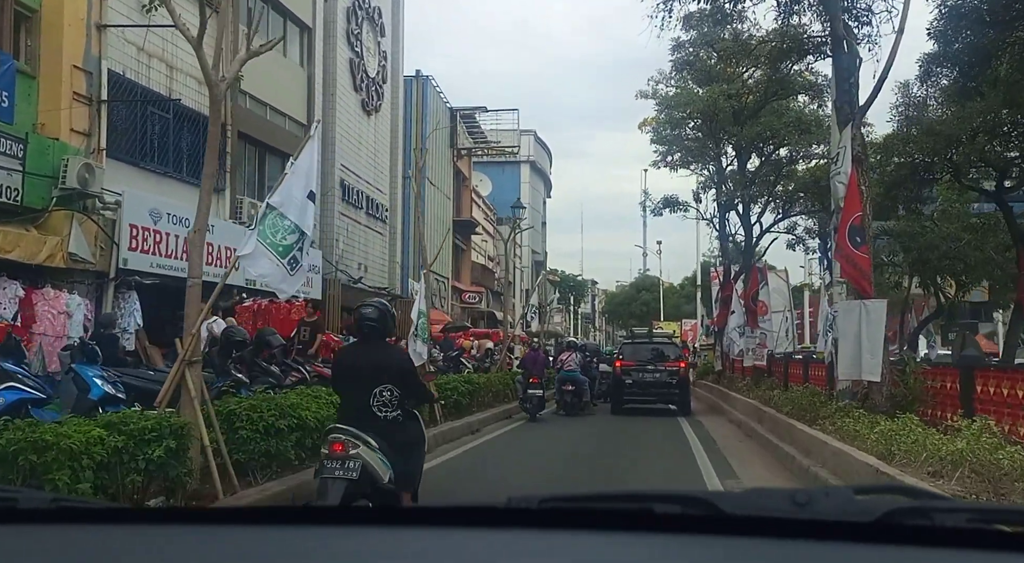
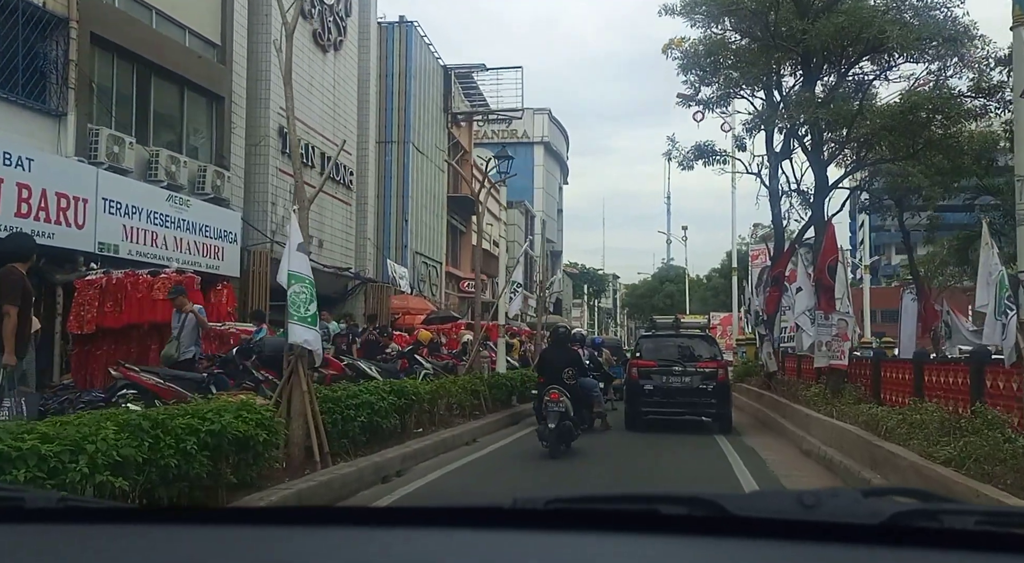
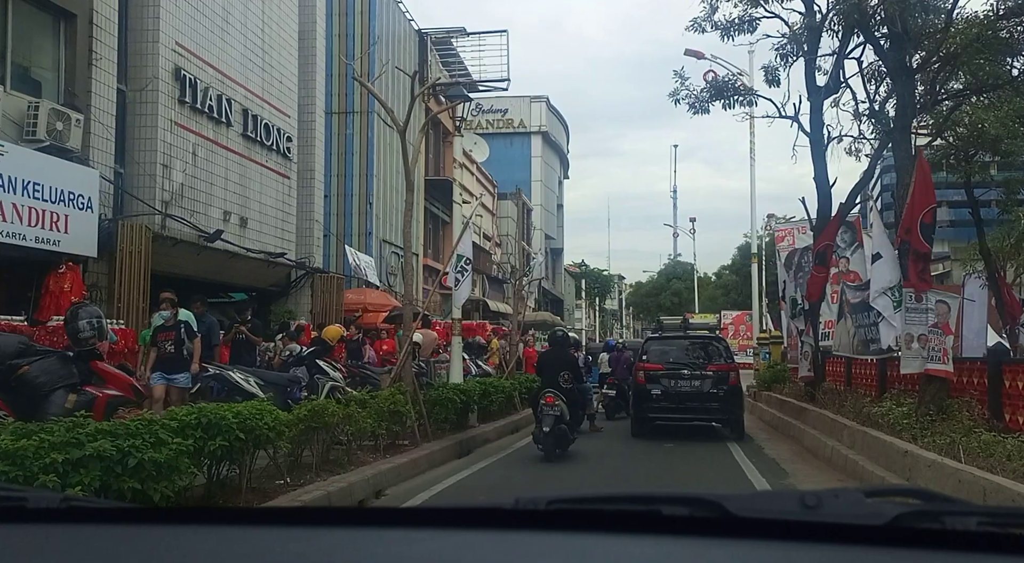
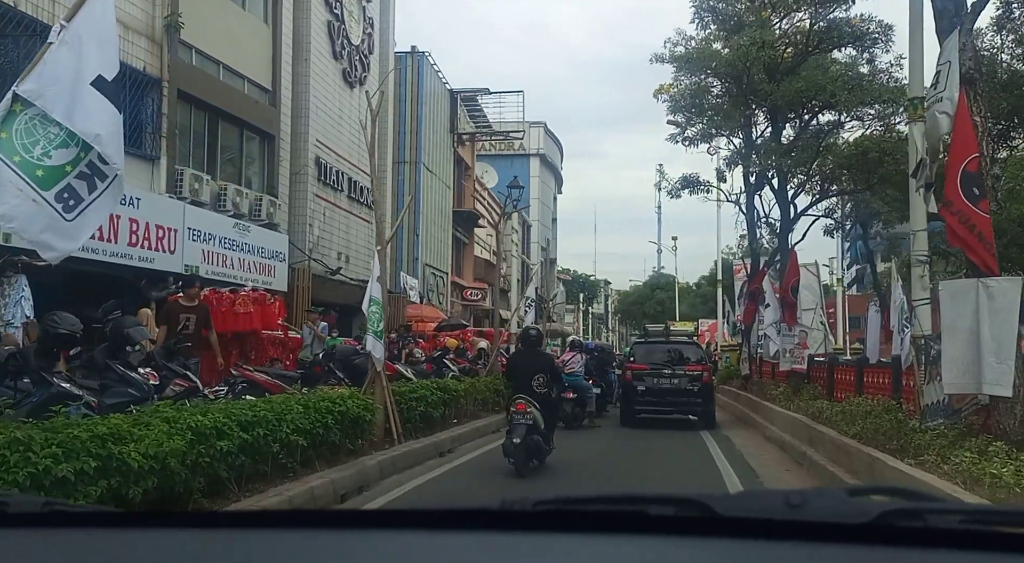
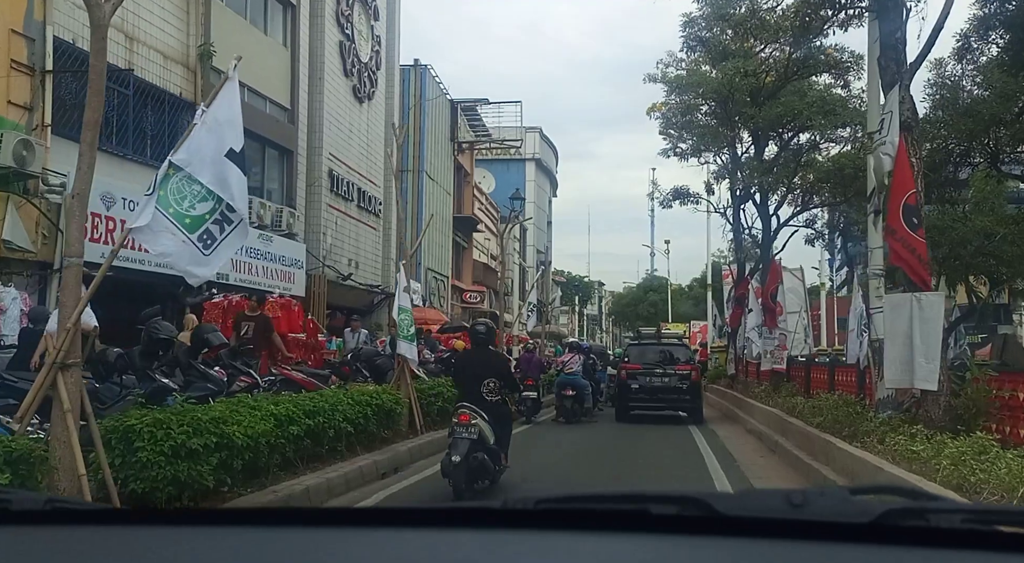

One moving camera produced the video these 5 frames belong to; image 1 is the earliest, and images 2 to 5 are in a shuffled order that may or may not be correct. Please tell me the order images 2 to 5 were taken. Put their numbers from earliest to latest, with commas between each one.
5, 4, 2, 3
